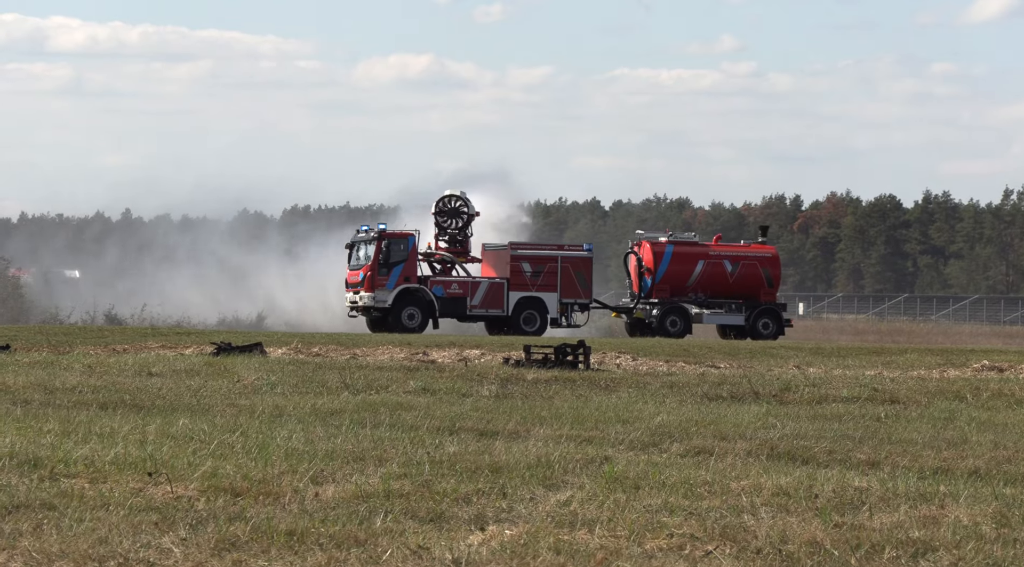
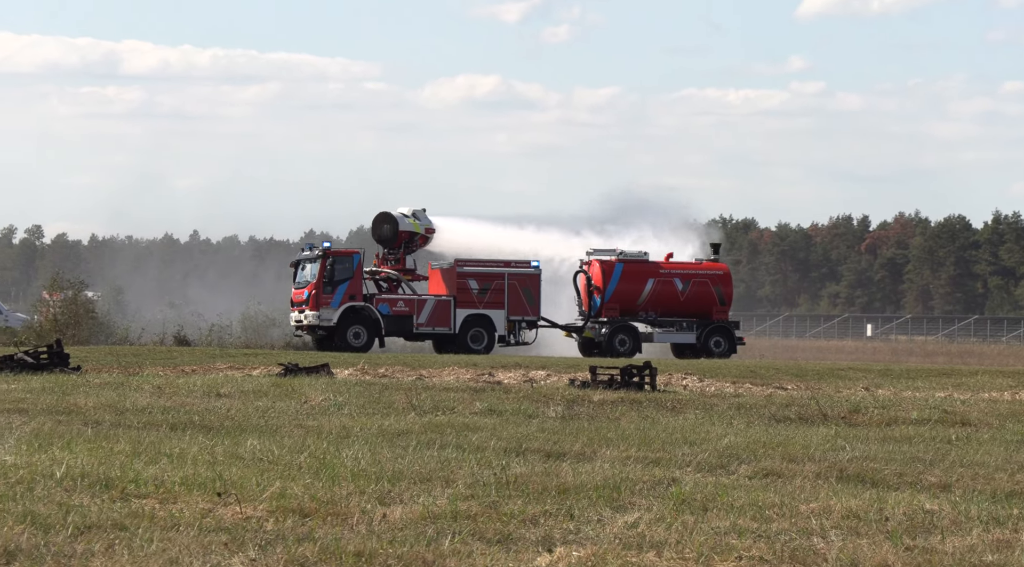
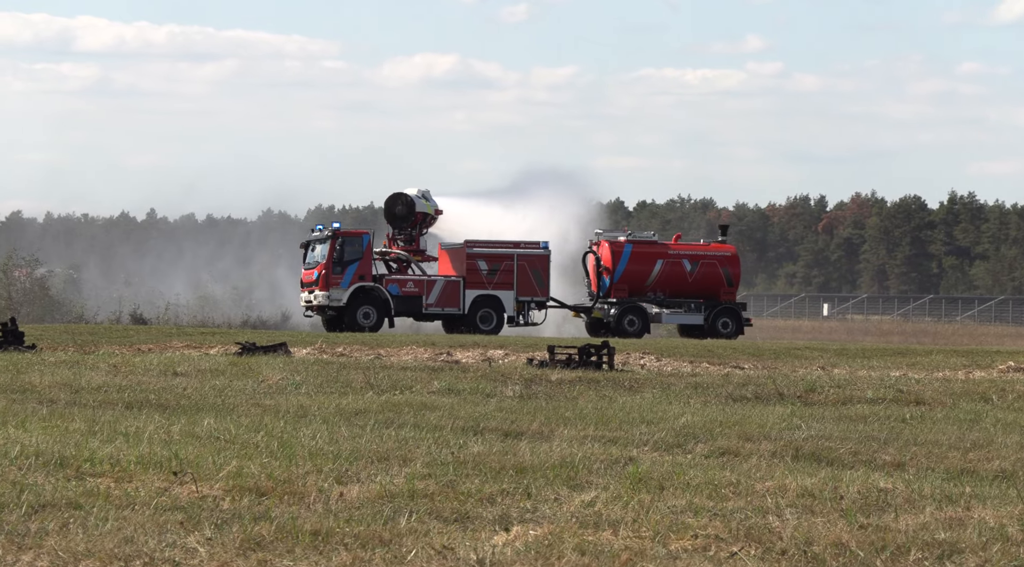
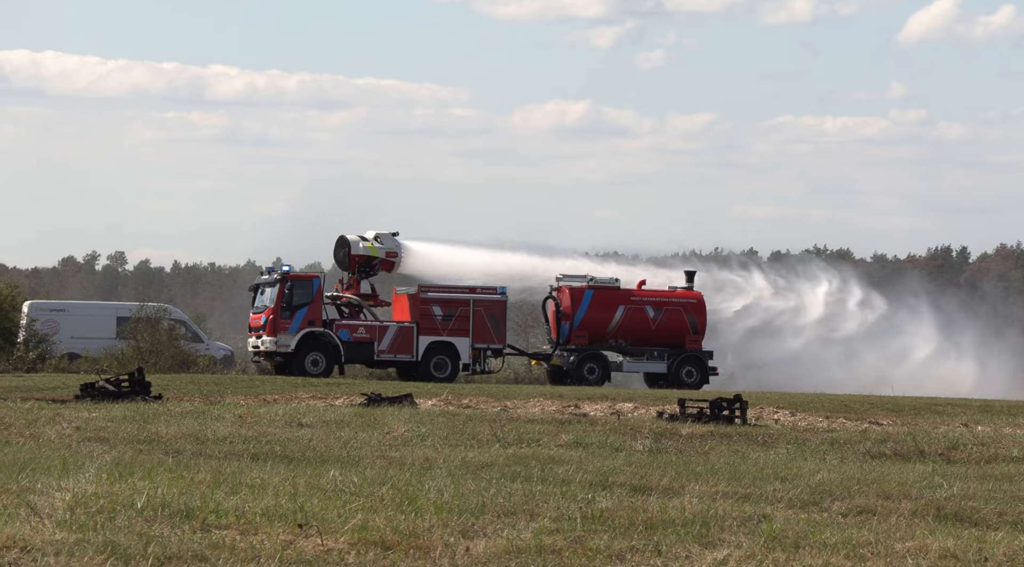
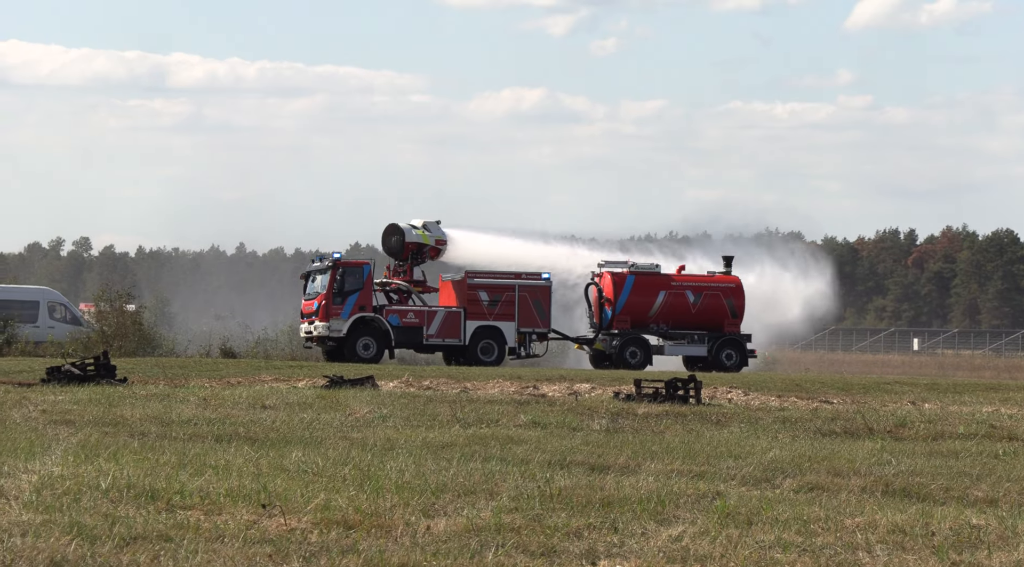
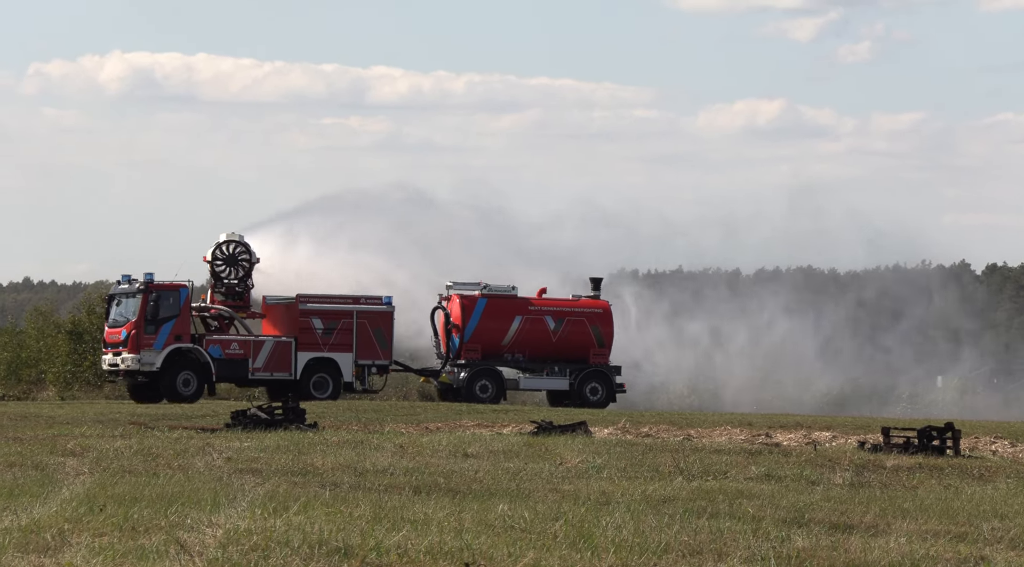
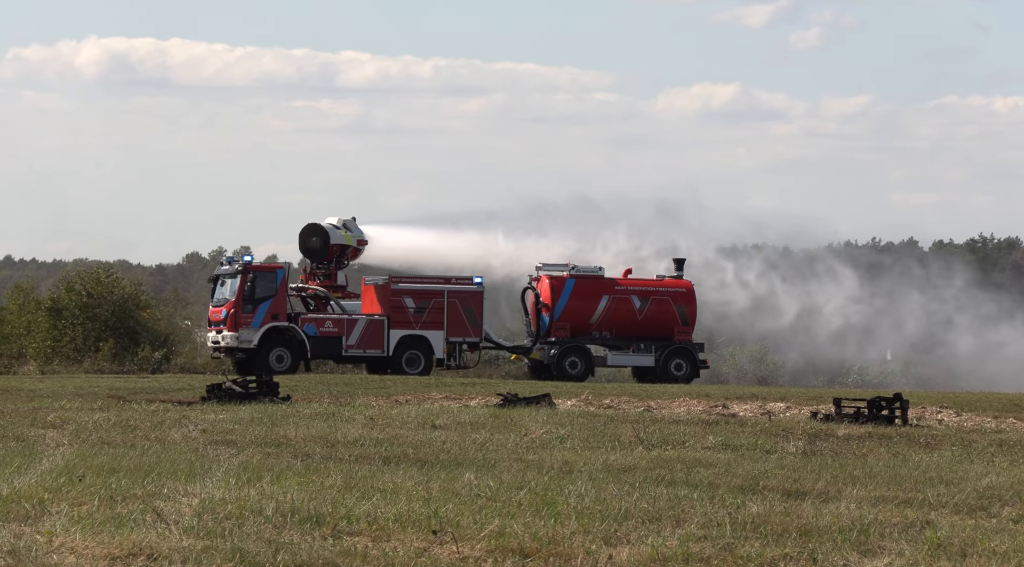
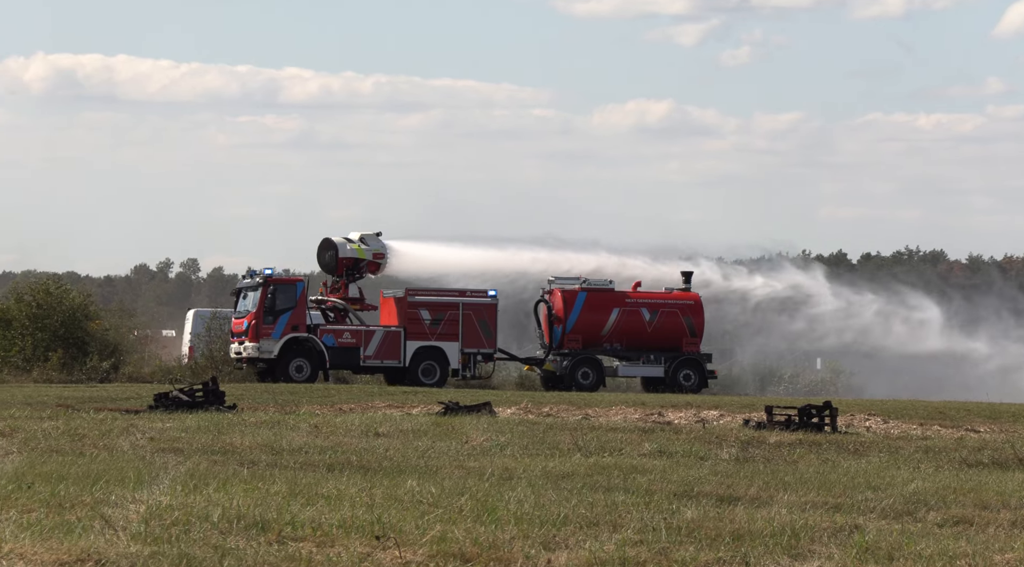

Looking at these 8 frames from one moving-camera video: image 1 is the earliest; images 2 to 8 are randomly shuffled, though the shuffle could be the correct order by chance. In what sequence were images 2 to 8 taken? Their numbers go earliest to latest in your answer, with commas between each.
3, 2, 5, 4, 8, 7, 6
